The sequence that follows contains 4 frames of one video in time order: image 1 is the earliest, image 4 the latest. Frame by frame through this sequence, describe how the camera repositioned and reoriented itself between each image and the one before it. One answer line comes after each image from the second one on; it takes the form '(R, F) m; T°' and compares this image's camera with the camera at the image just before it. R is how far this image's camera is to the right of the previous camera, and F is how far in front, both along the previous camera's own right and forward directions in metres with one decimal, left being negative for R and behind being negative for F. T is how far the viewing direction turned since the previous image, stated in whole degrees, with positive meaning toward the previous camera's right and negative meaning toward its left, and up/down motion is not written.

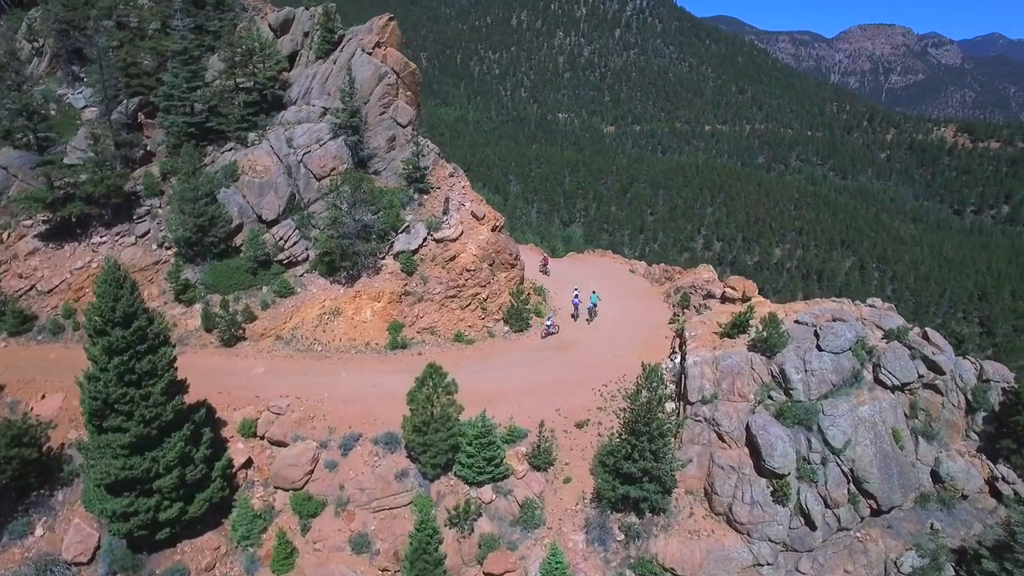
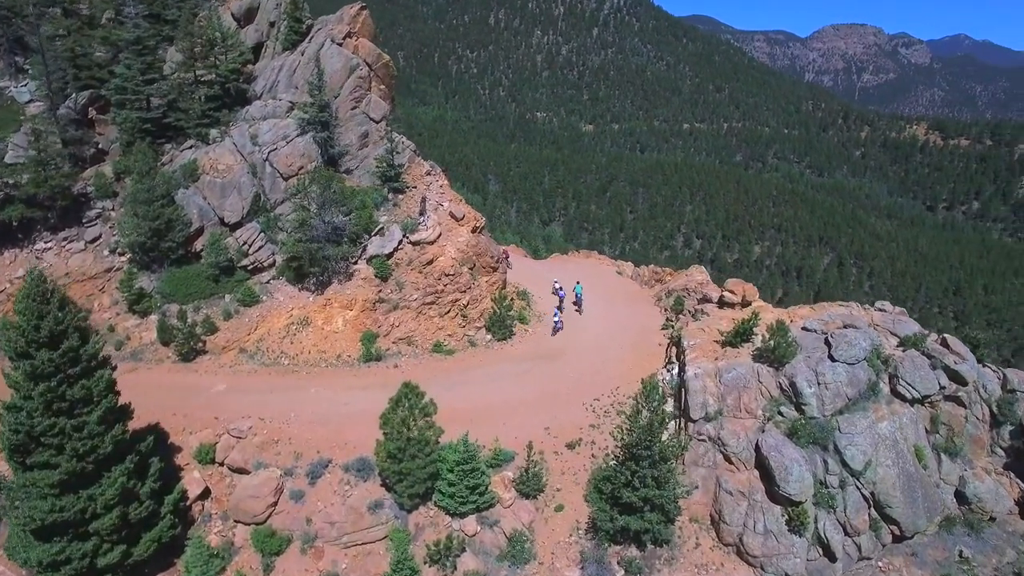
(-0.1, +2.7) m; +2°
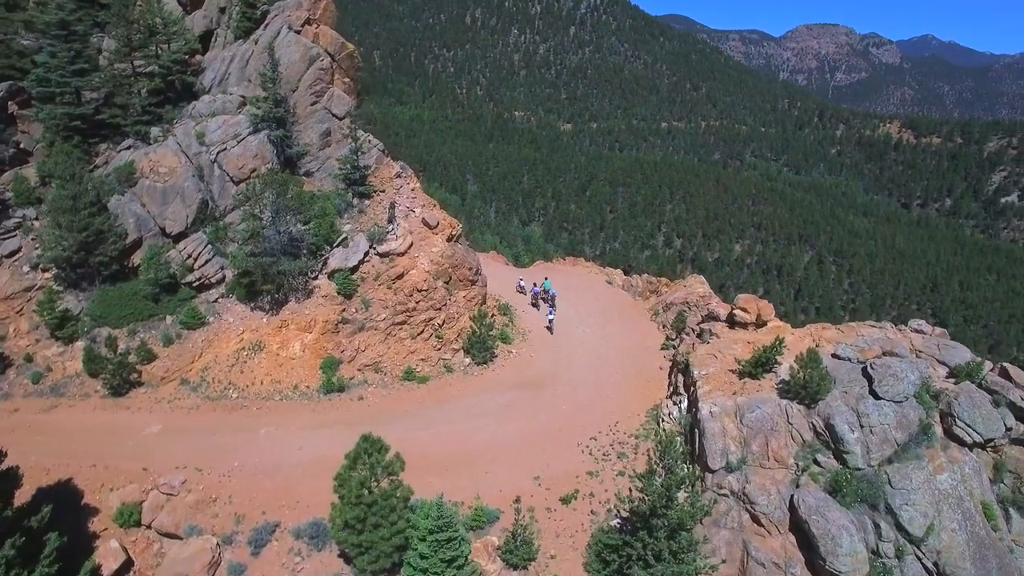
(-0.1, +4.5) m; +2°
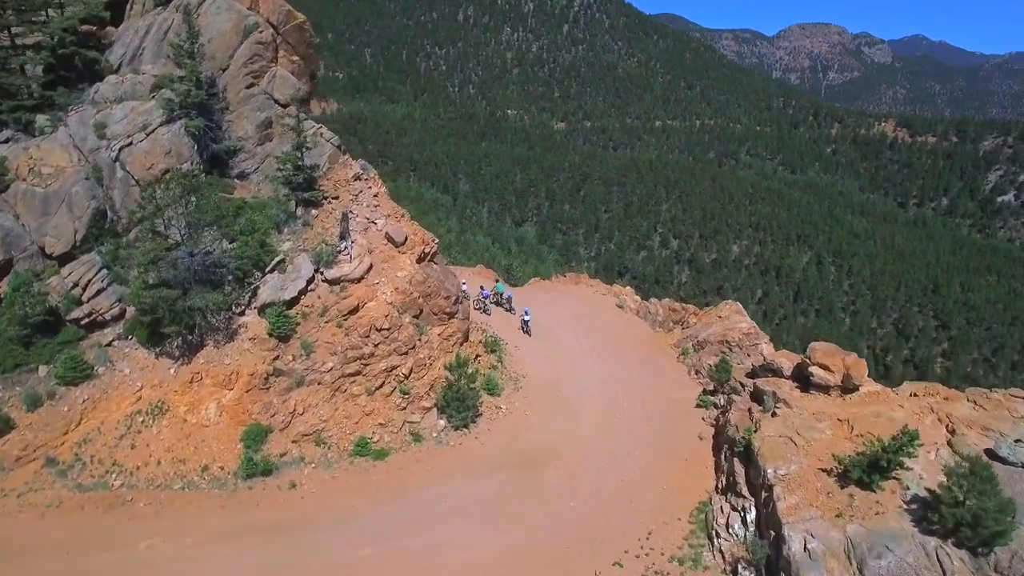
(+0.2, +8.7) m; +1°
